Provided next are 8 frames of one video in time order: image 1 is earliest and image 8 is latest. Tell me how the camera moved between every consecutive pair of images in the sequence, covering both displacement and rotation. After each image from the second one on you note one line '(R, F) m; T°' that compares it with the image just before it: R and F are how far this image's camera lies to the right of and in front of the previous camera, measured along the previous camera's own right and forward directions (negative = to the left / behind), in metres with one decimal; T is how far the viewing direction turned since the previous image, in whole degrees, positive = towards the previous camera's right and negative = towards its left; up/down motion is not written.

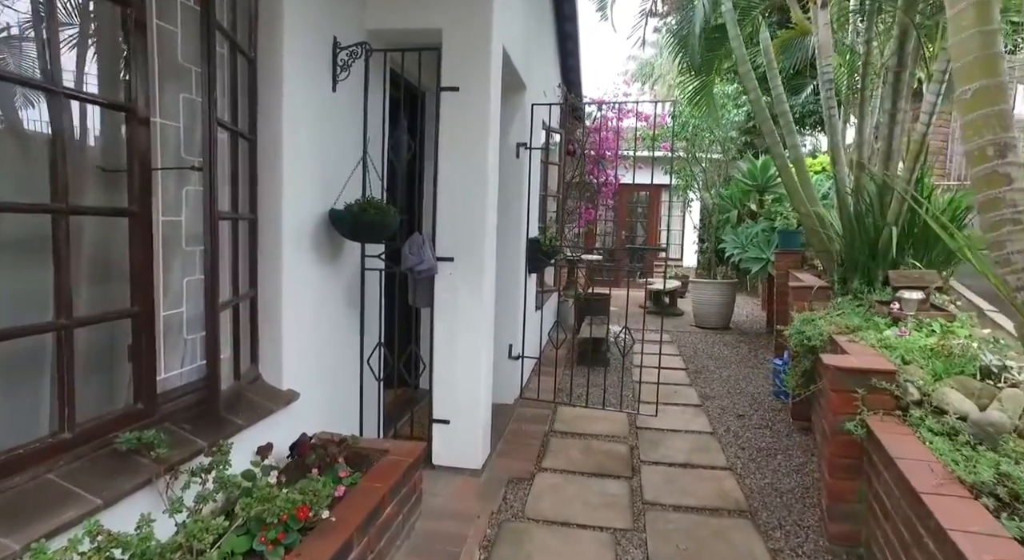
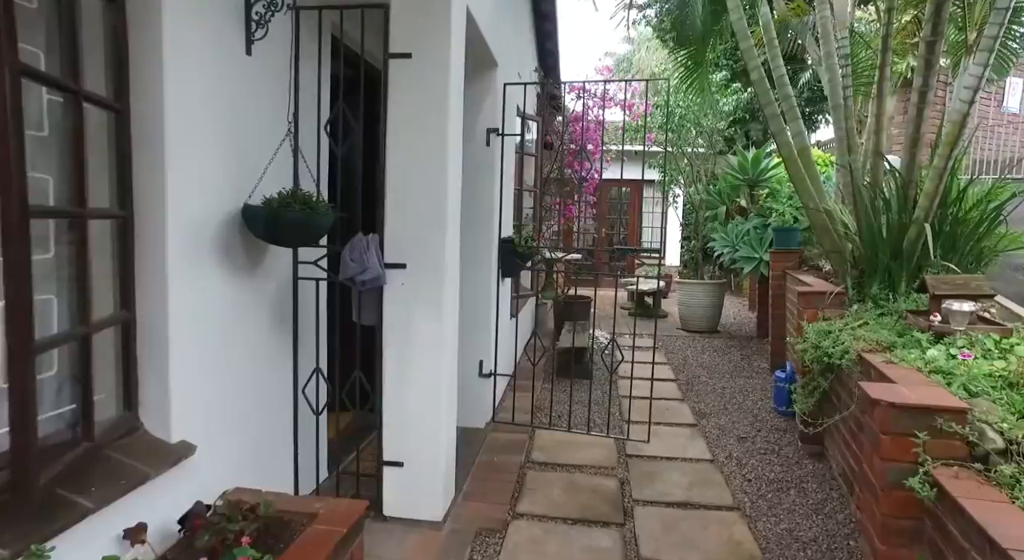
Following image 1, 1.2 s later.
(0.0, +0.5) m; +2°
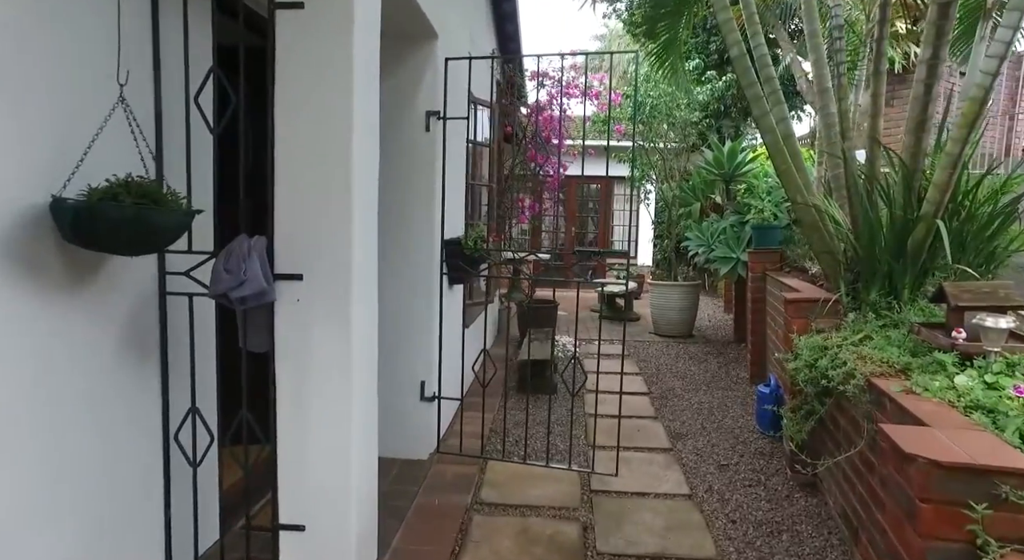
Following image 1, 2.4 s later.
(+0.1, +0.5) m; +2°
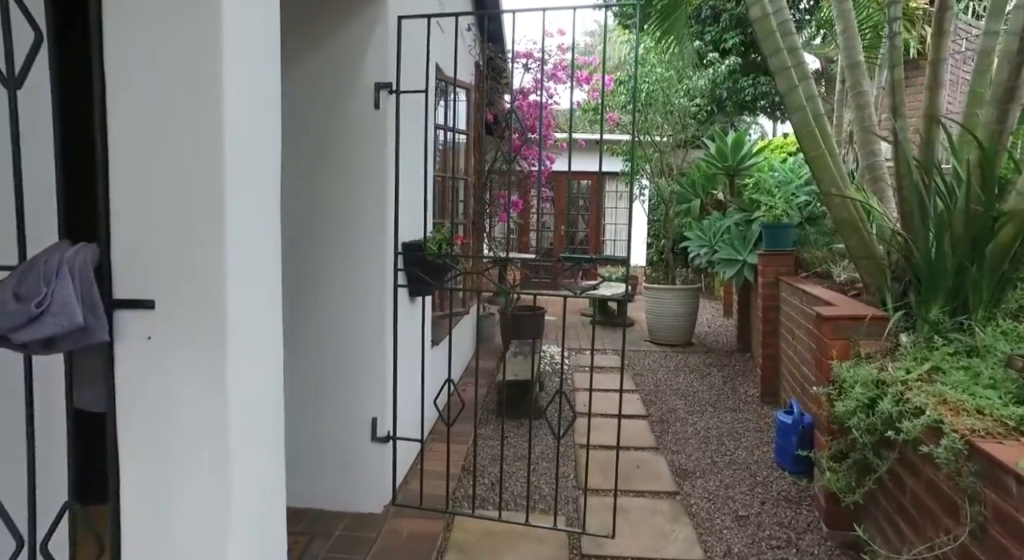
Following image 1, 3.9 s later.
(+0.1, +0.5) m; +1°
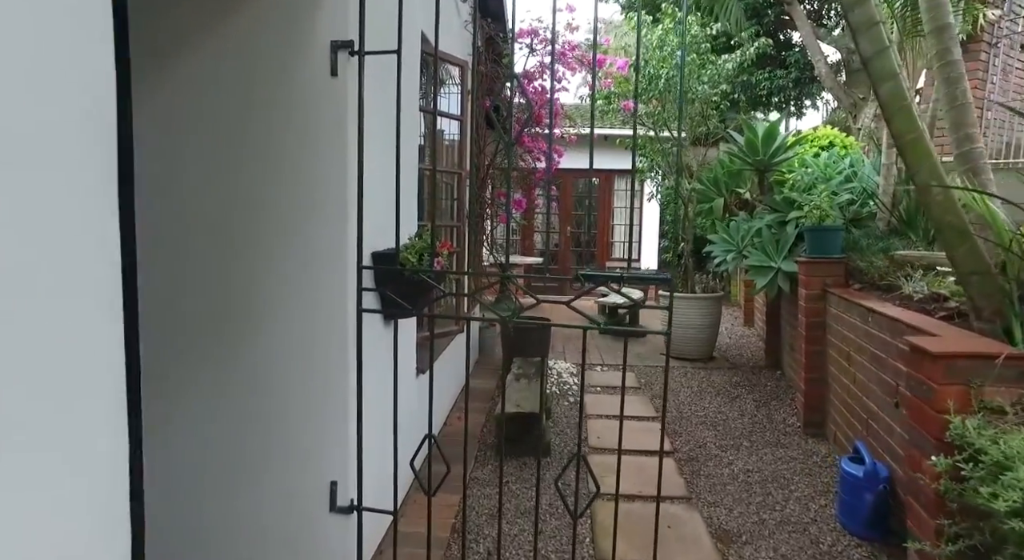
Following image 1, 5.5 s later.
(0.0, +0.6) m; 0°
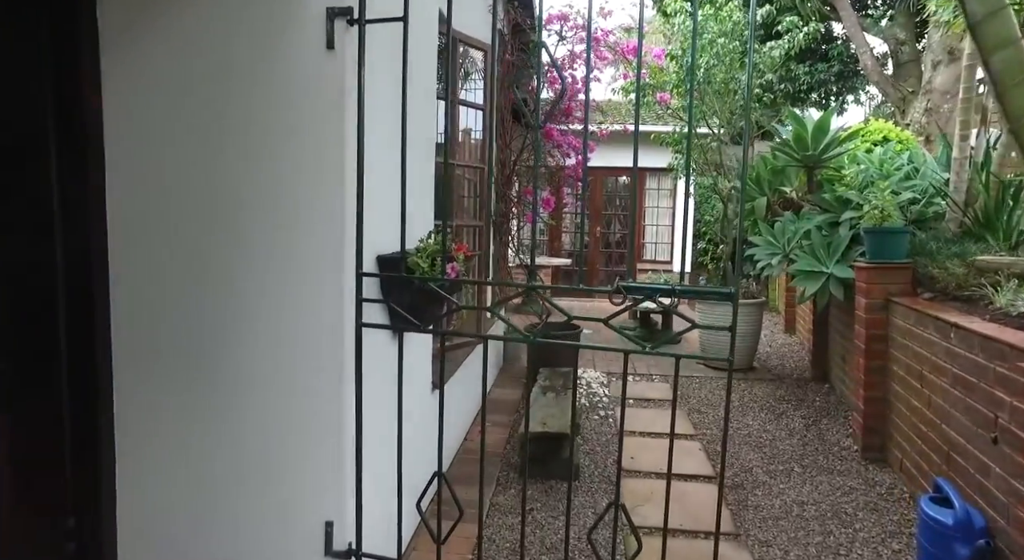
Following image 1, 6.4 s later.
(0.0, +0.3) m; -2°
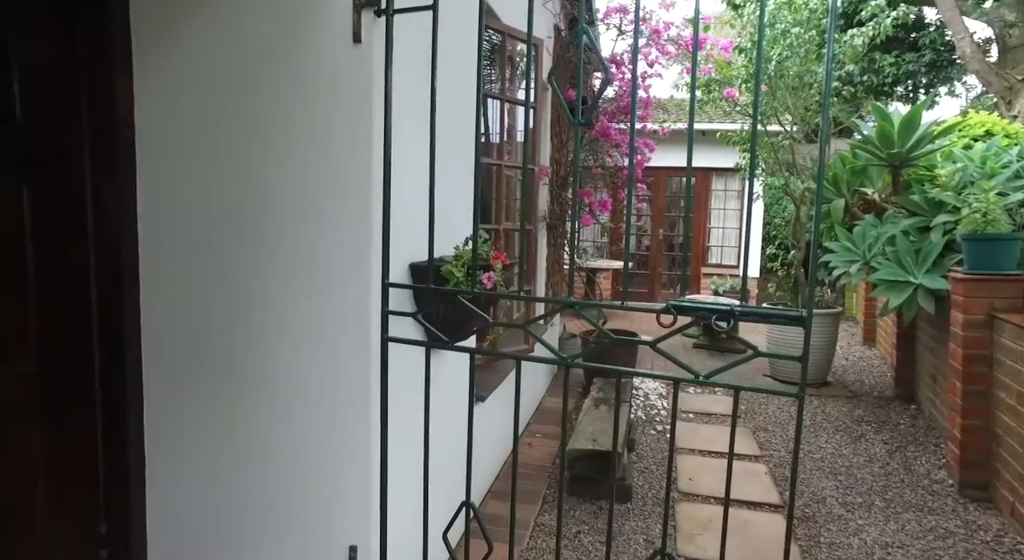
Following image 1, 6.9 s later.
(0.0, +0.2) m; -6°
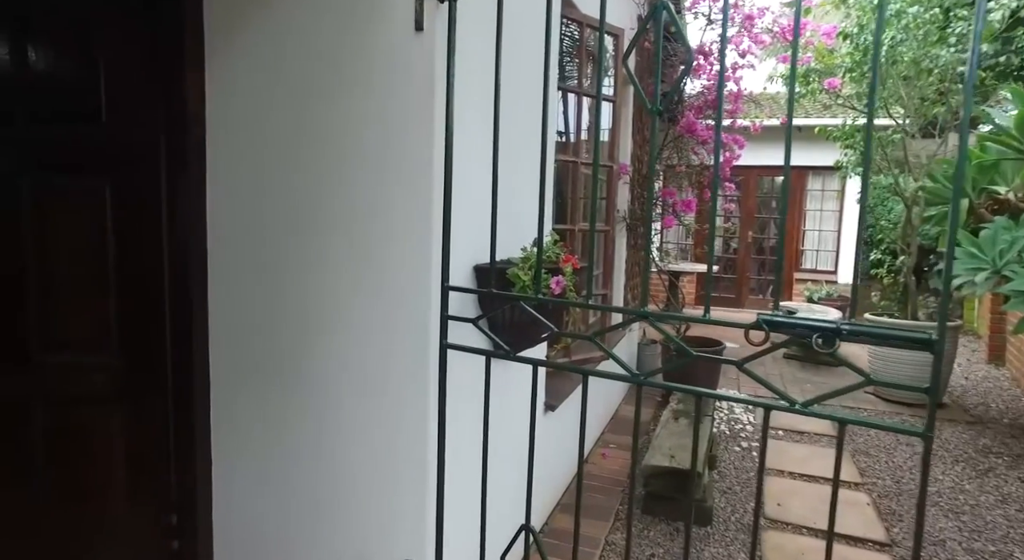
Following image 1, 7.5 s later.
(0.0, +0.2) m; -7°
